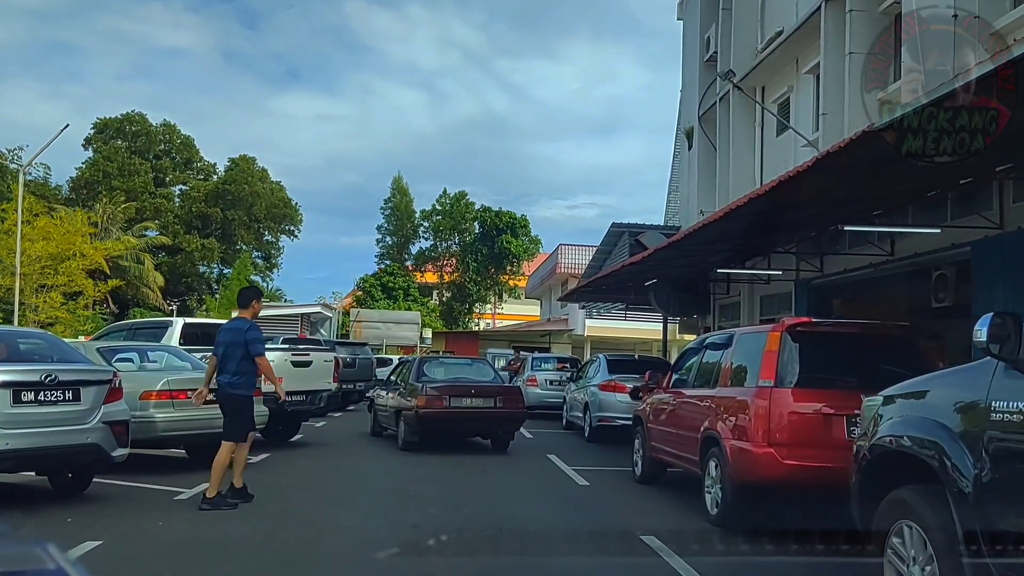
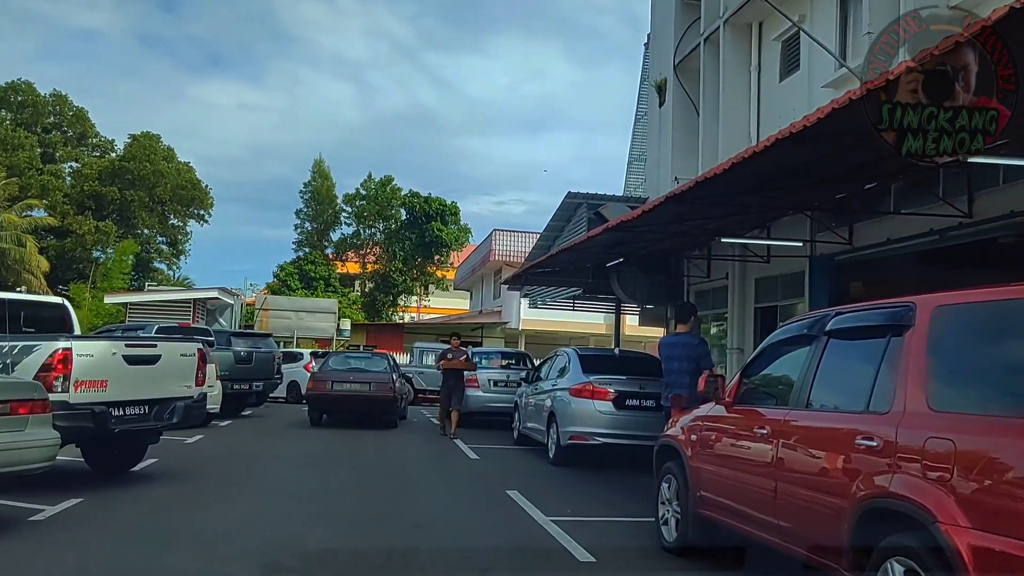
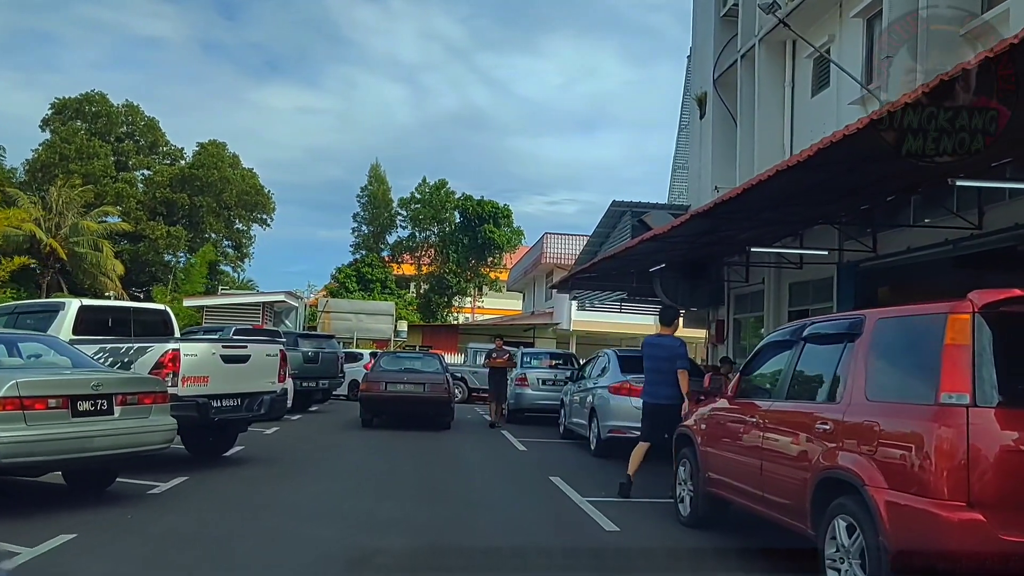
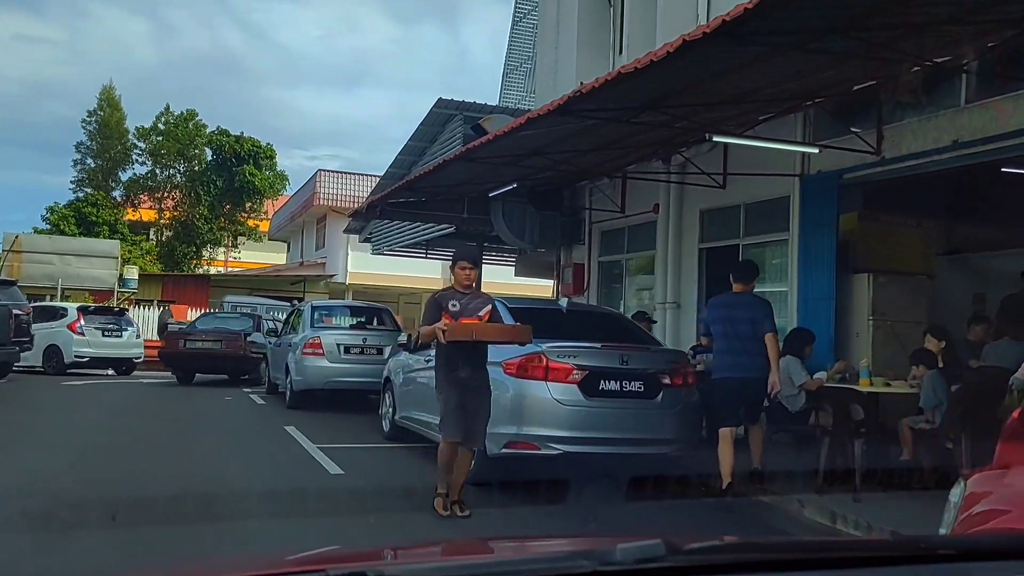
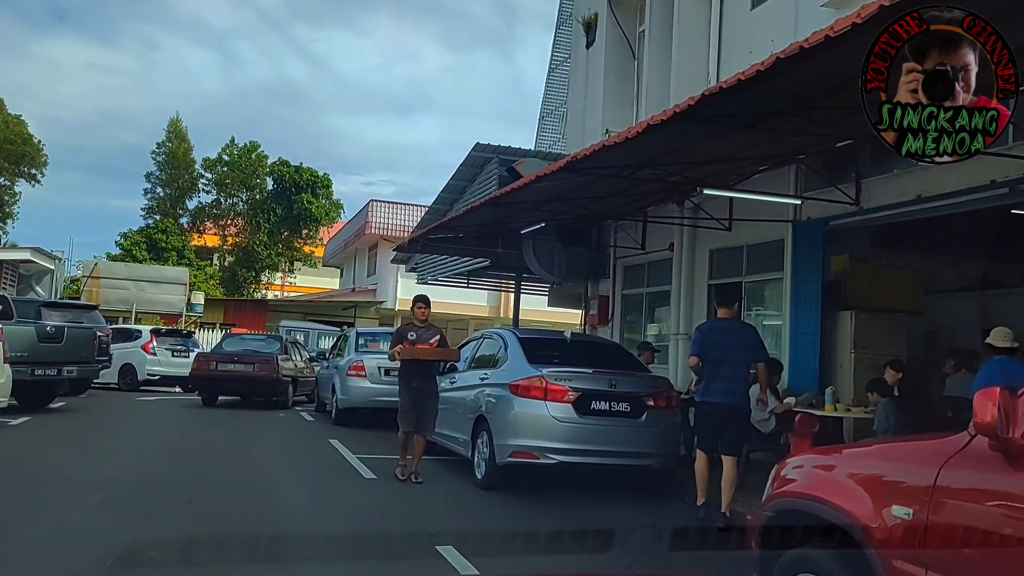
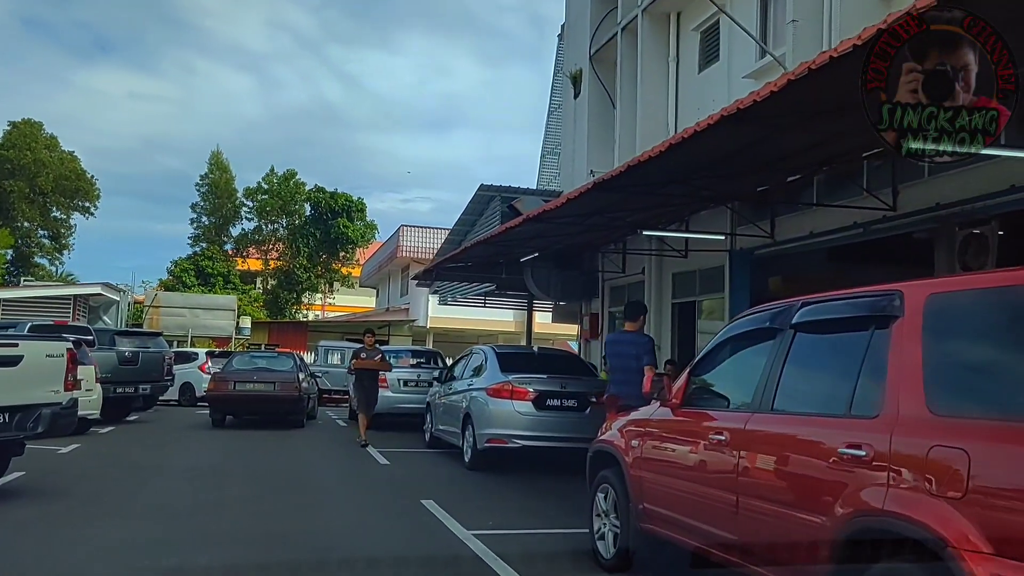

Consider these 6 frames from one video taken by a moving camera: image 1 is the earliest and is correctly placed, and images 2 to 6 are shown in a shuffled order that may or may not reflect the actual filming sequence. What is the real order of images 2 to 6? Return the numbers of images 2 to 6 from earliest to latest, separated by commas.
3, 2, 6, 5, 4
